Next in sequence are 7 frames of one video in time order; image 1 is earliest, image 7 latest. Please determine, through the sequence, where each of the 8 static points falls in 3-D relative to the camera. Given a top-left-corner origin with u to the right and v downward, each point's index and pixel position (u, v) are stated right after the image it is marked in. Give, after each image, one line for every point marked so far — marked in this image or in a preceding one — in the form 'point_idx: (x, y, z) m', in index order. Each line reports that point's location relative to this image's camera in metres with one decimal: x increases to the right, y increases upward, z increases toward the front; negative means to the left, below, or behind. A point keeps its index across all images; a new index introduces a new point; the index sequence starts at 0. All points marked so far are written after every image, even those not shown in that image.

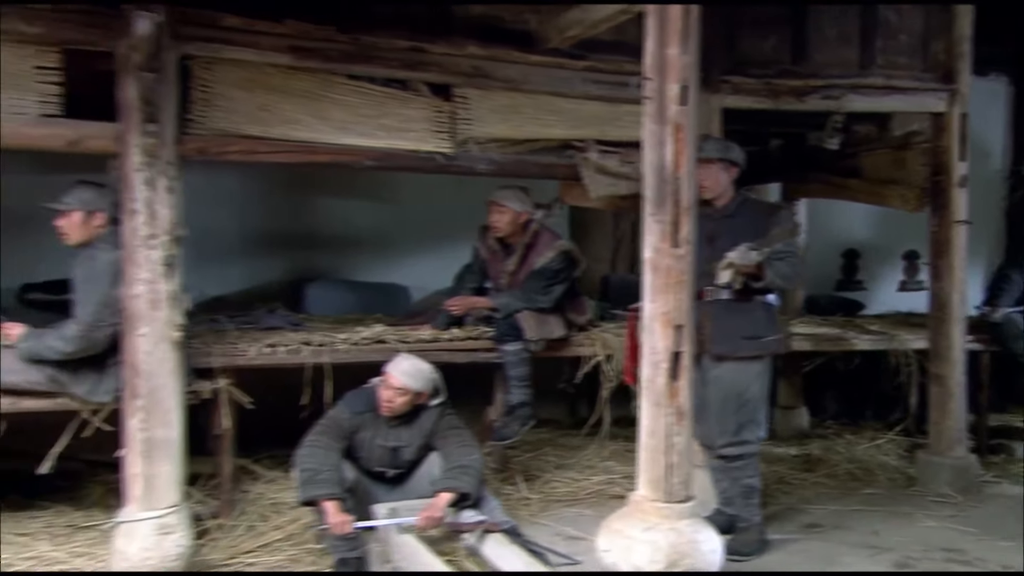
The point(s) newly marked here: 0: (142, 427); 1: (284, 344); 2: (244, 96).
0: (-1.9, -0.7, +3.9) m
1: (-1.4, -0.3, +4.6) m
2: (-1.5, +1.1, +4.1) m
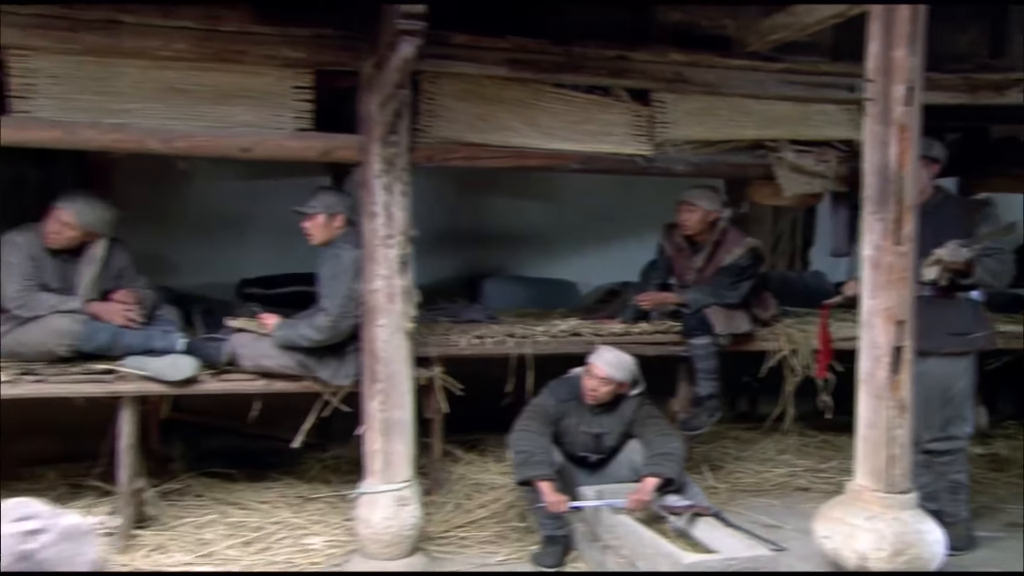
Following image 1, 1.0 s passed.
0: (-0.8, -0.7, +4.3) m
1: (-0.1, -0.3, +4.9) m
2: (-0.3, +1.1, +4.5) m
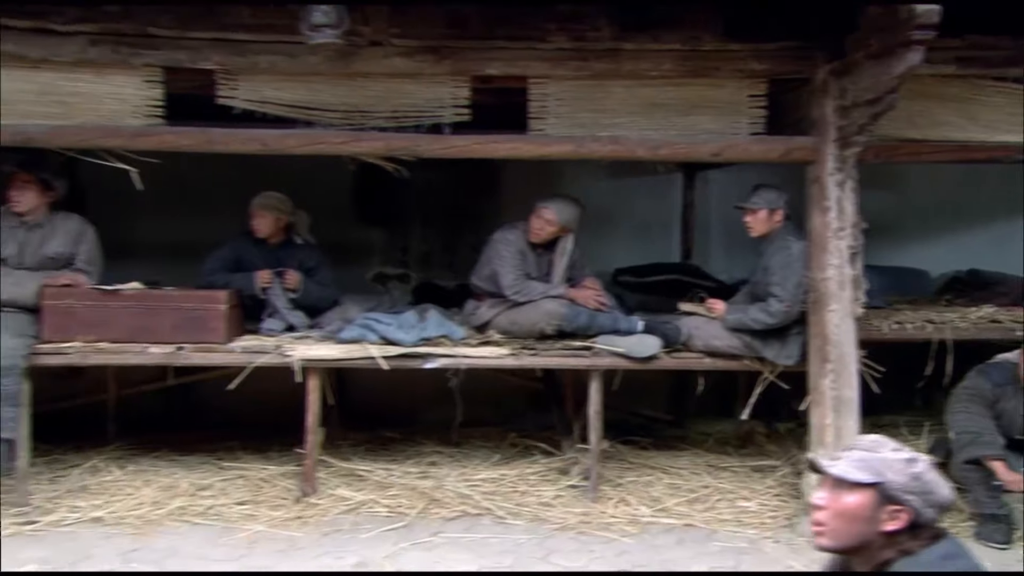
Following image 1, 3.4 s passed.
0: (+2.0, -0.6, +4.7) m
1: (+2.8, -0.2, +5.2) m
2: (+2.5, +1.2, +4.7) m
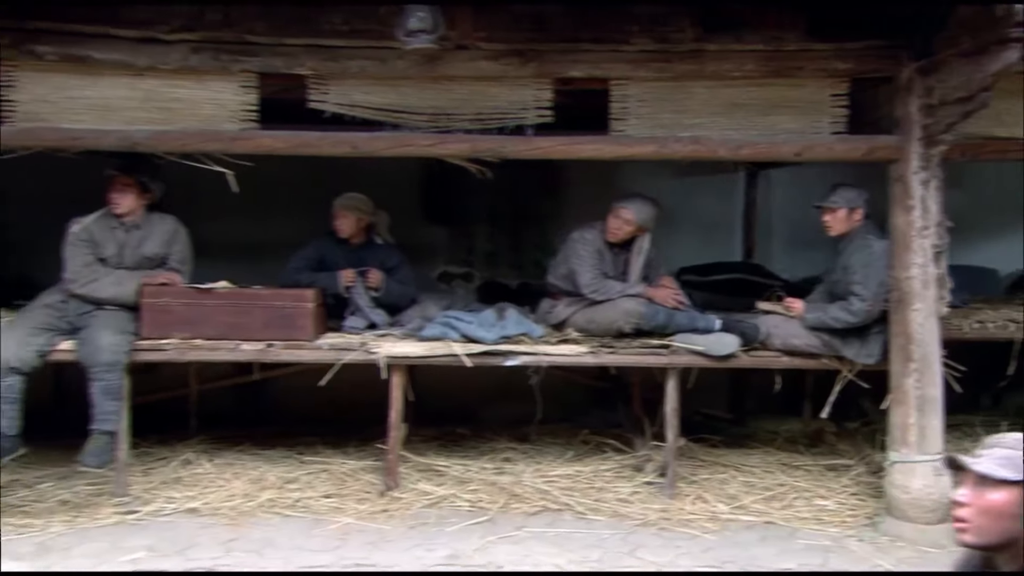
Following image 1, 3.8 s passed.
0: (+2.6, -0.6, +4.7) m
1: (+3.3, -0.2, +5.1) m
2: (+3.1, +1.2, +4.7) m
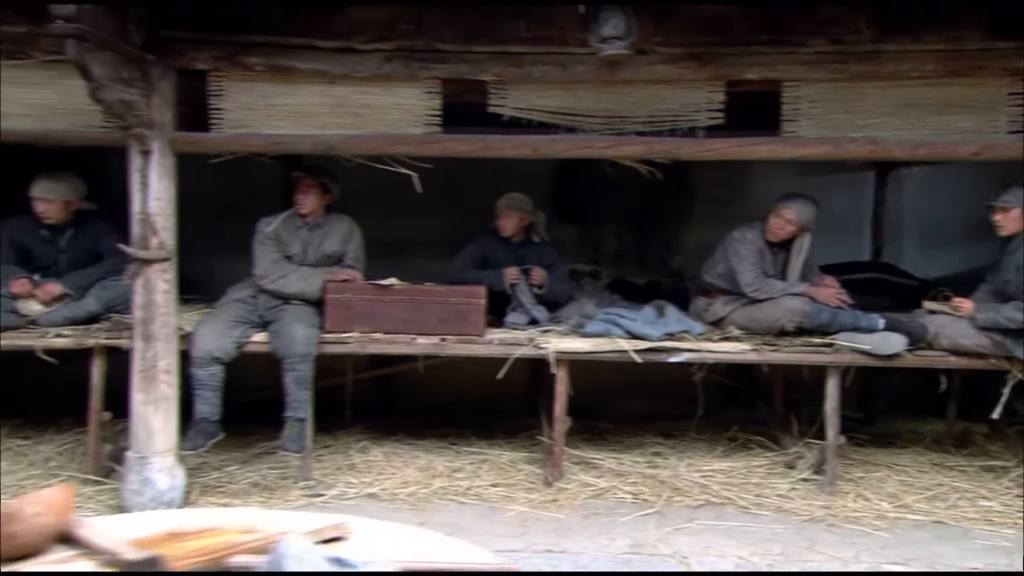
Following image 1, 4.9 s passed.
0: (+3.7, -0.6, +4.6) m
1: (+4.5, -0.2, +5.0) m
2: (+4.2, +1.2, +4.6) m
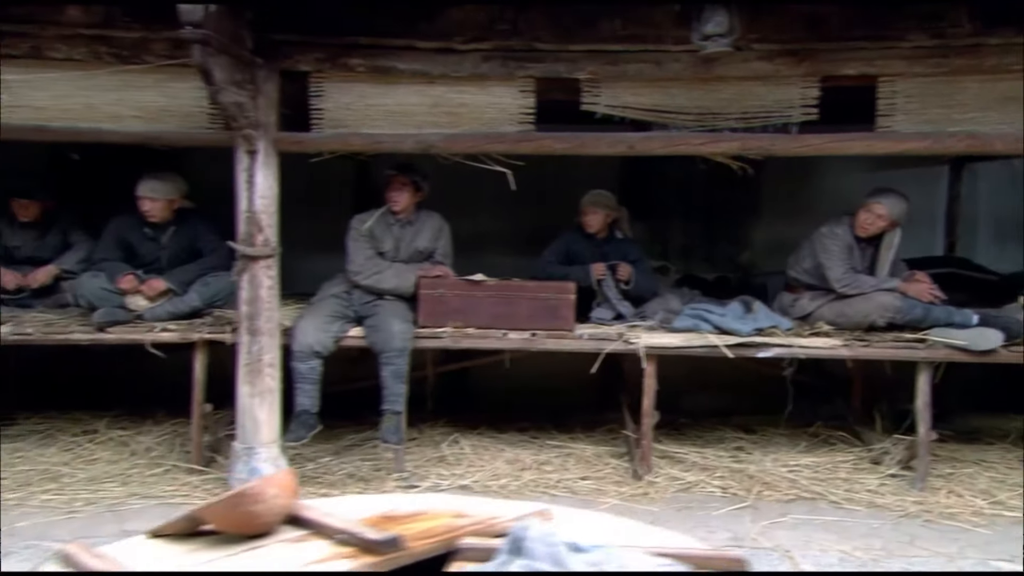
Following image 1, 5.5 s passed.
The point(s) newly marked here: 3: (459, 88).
0: (+4.3, -0.6, +4.5) m
1: (+5.1, -0.2, +4.9) m
2: (+4.8, +1.2, +4.5) m
3: (-0.3, +1.3, +4.8) m
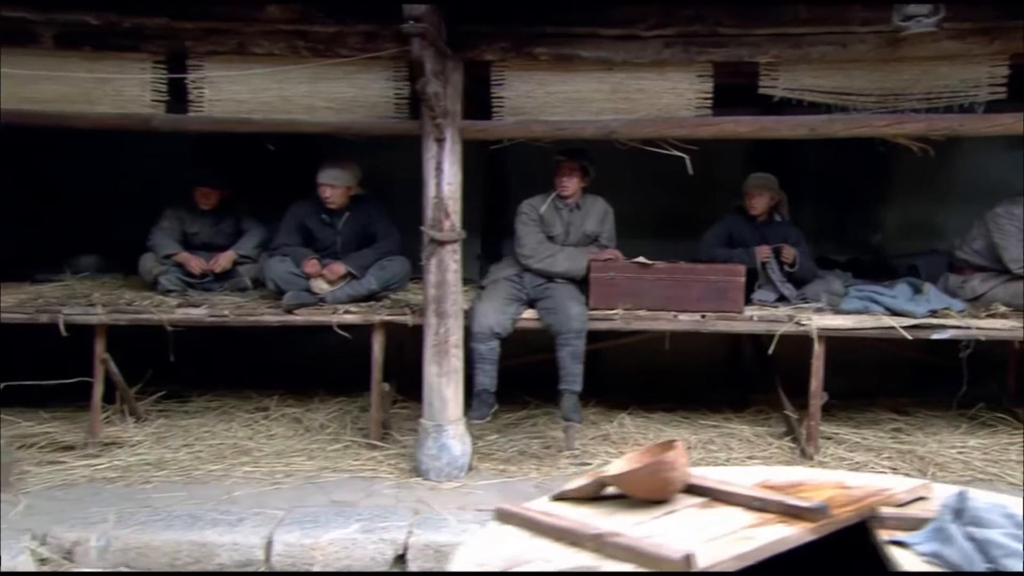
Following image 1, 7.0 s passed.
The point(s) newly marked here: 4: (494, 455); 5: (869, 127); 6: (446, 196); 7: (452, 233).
0: (+5.4, -0.5, +4.4) m
1: (+6.3, -0.1, +4.7) m
2: (+5.9, +1.3, +4.2) m
3: (+0.8, +1.4, +4.9) m
4: (-0.1, -1.2, +5.4) m
5: (+2.3, +1.0, +4.7) m
6: (-0.4, +0.6, +4.9) m
7: (-0.4, +0.4, +4.9) m
